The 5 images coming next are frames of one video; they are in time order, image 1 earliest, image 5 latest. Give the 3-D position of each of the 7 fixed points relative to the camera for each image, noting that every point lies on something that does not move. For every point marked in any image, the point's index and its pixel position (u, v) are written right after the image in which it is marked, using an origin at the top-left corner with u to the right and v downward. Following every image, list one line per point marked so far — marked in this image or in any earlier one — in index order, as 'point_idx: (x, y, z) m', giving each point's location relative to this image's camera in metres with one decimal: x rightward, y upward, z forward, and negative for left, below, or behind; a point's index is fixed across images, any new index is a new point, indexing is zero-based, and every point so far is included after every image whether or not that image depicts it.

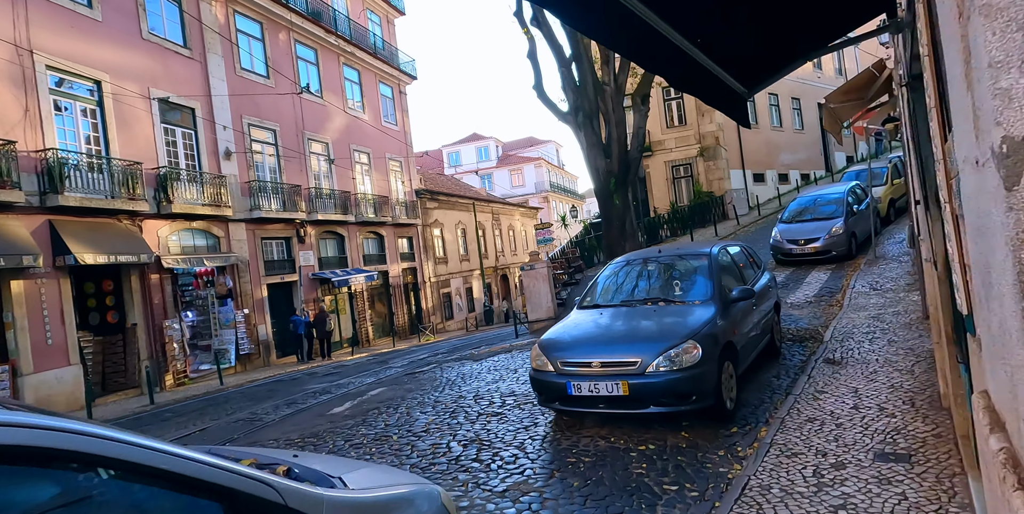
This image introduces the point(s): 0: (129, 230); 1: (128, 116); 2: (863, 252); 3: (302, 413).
0: (-9.3, +0.6, +16.4) m
1: (-9.5, +3.5, +16.8) m
2: (+8.1, +0.1, +15.6) m
3: (-2.9, -2.1, +9.3) m
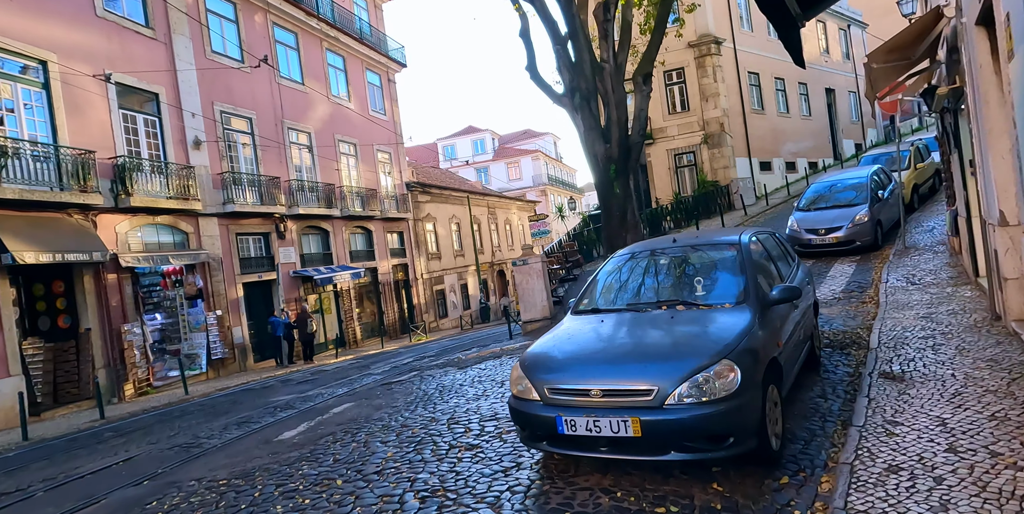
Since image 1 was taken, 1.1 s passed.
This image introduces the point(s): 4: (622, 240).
0: (-9.5, +0.7, +14.9) m
1: (-9.8, +3.5, +15.3) m
2: (+7.9, +0.3, +14.1) m
3: (-3.1, -2.1, +7.9) m
4: (+2.8, +0.4, +17.1) m
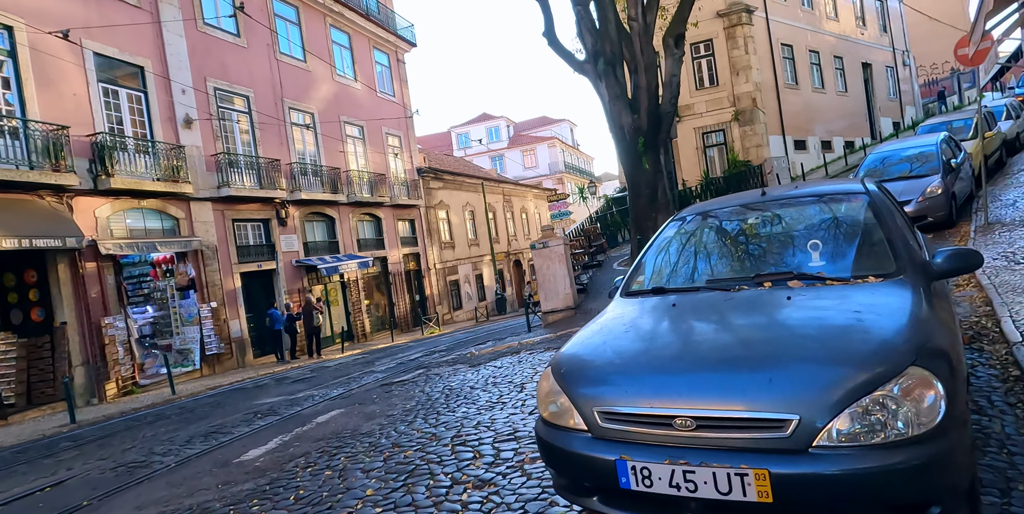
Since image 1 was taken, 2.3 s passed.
0: (-9.2, +1.0, +13.5) m
1: (-9.4, +3.8, +13.9) m
2: (+8.2, +0.7, +12.3) m
3: (-2.8, -1.9, +6.4) m
4: (+3.2, +0.8, +15.5) m
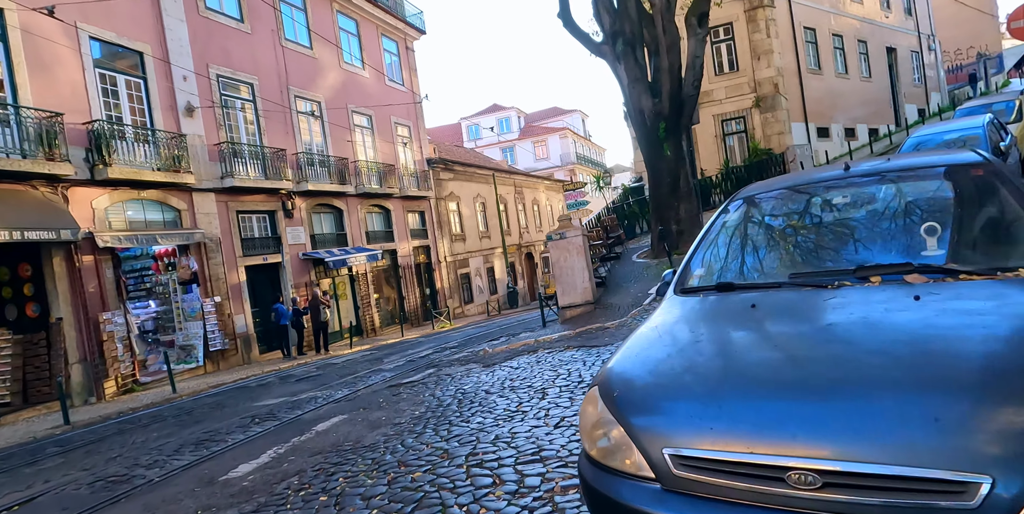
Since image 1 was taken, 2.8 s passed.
0: (-8.9, +1.1, +13.0) m
1: (-9.2, +3.9, +13.3) m
2: (+8.5, +0.9, +11.5) m
3: (-2.7, -1.8, +5.7) m
4: (+3.5, +1.0, +14.7) m
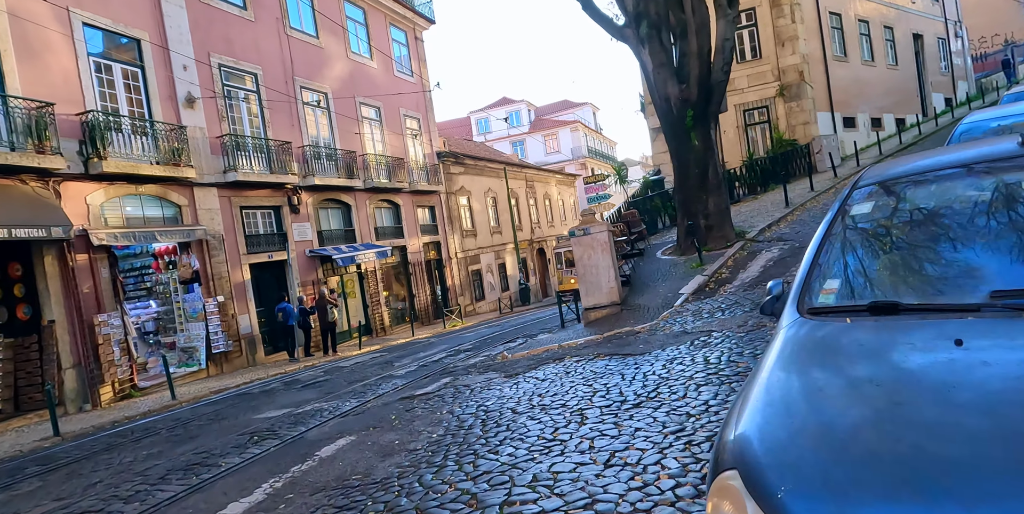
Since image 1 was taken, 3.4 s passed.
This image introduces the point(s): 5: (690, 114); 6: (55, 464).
0: (-8.5, +1.1, +12.2) m
1: (-8.8, +4.0, +12.6) m
2: (+8.8, +0.9, +10.5) m
3: (-2.4, -1.8, +4.9) m
4: (+3.9, +1.0, +13.8) m
5: (+3.5, +2.8, +13.4) m
6: (-5.2, -2.4, +7.8) m
